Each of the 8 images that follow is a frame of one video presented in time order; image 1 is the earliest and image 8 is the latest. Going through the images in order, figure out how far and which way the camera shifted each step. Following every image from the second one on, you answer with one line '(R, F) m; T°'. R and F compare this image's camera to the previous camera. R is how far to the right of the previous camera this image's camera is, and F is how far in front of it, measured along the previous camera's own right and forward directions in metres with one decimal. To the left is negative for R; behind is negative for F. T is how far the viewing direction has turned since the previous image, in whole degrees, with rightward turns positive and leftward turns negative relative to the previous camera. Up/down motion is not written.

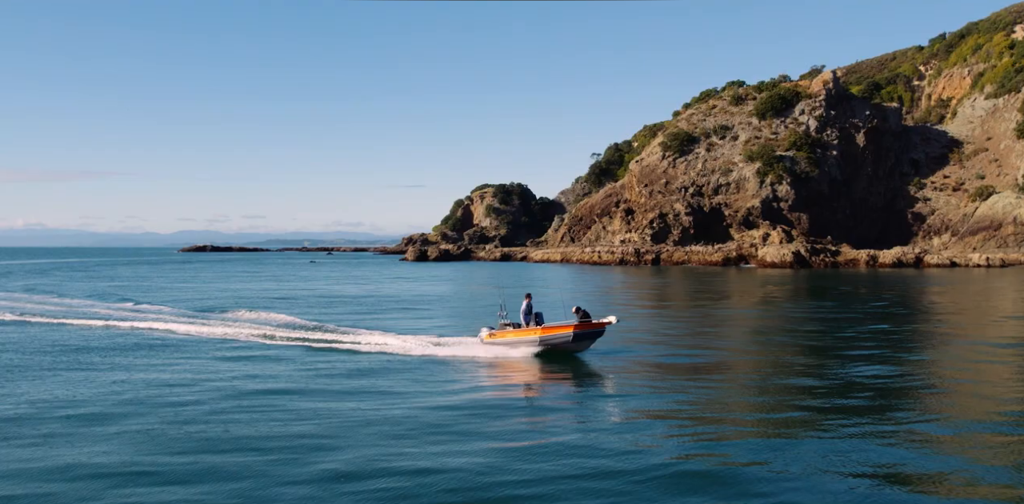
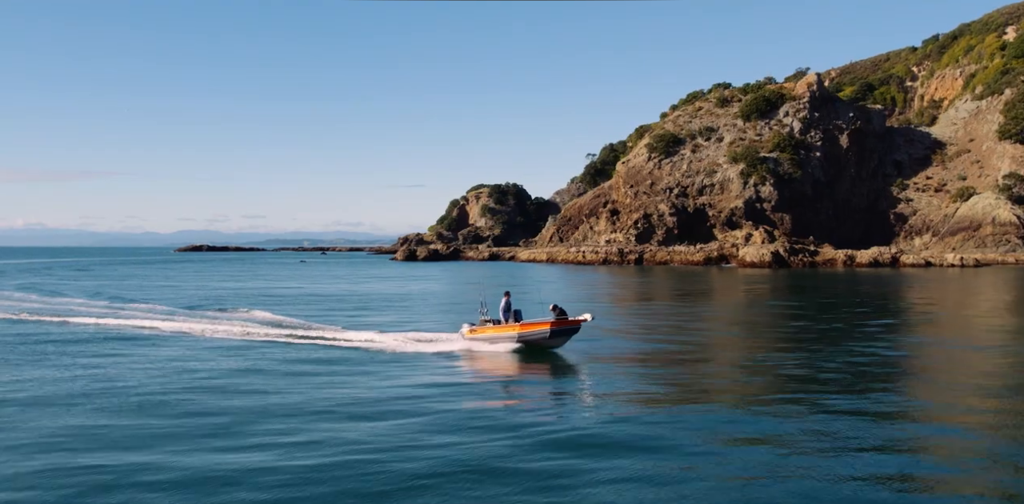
(+0.9, -0.8) m; 0°
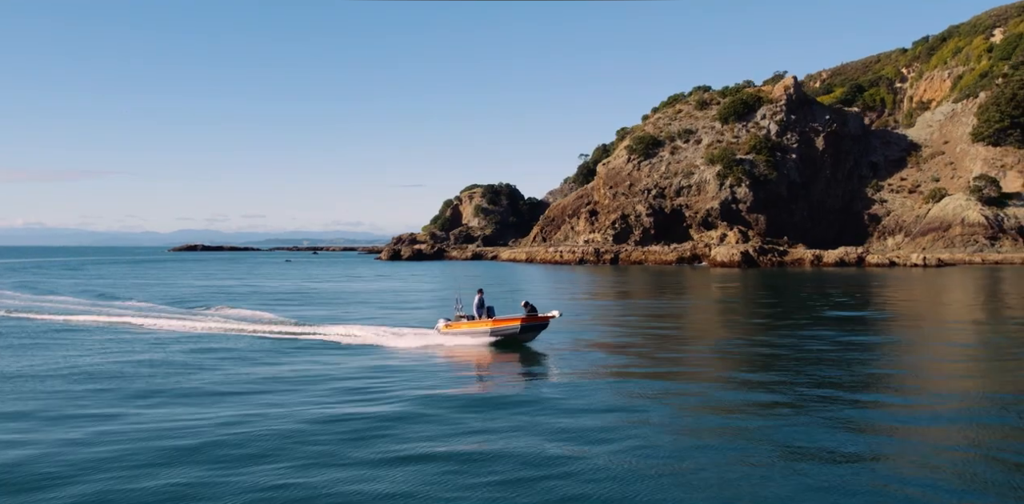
(+1.3, -1.2) m; 0°
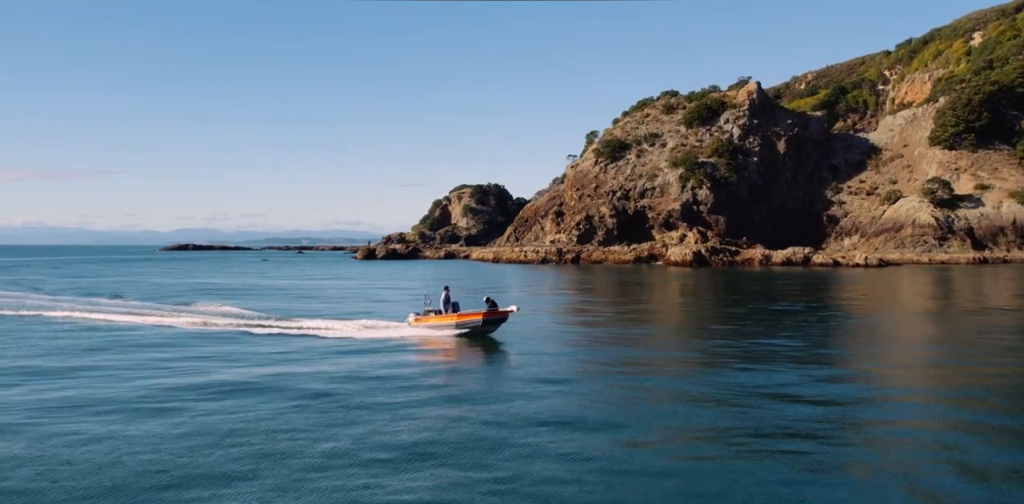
(+2.3, -2.0) m; 0°
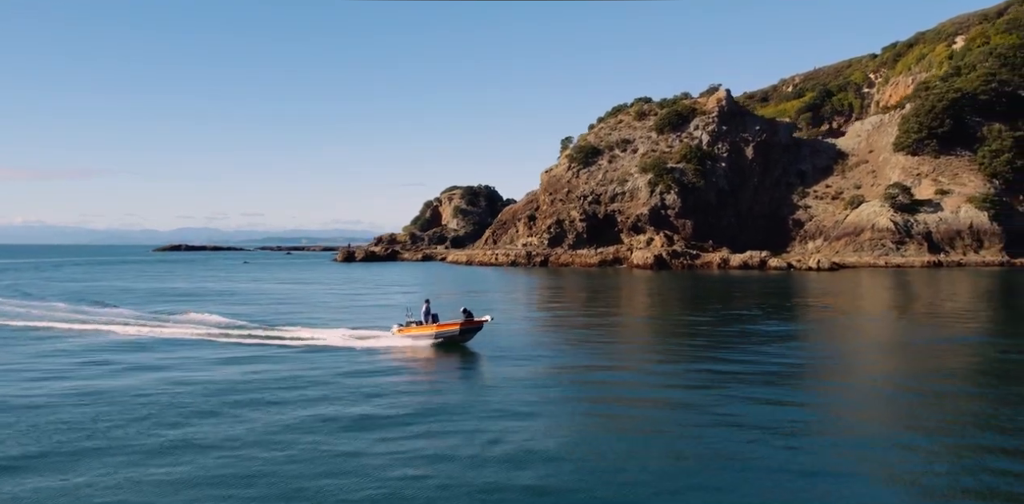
(+2.0, -1.8) m; 0°
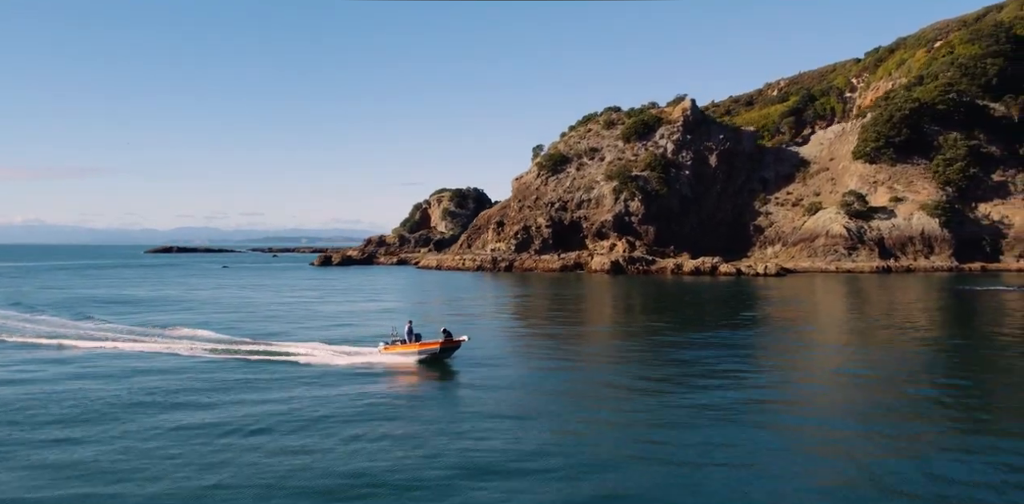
(+2.4, -2.3) m; 0°
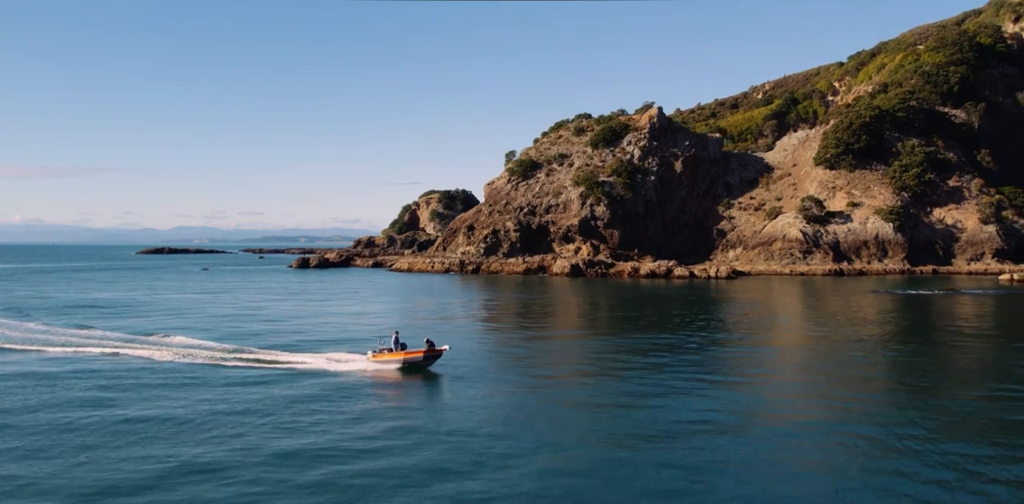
(+2.4, -2.2) m; 0°
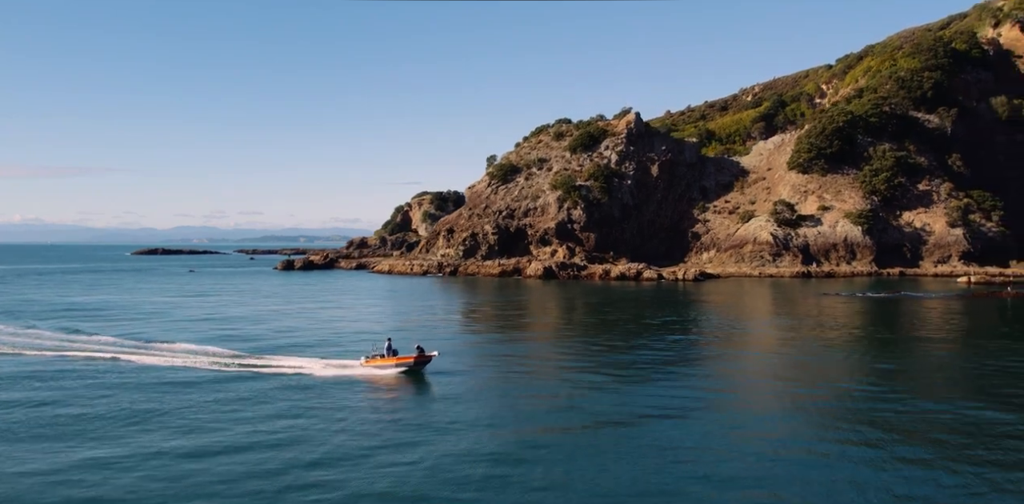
(+1.7, -1.6) m; 0°
